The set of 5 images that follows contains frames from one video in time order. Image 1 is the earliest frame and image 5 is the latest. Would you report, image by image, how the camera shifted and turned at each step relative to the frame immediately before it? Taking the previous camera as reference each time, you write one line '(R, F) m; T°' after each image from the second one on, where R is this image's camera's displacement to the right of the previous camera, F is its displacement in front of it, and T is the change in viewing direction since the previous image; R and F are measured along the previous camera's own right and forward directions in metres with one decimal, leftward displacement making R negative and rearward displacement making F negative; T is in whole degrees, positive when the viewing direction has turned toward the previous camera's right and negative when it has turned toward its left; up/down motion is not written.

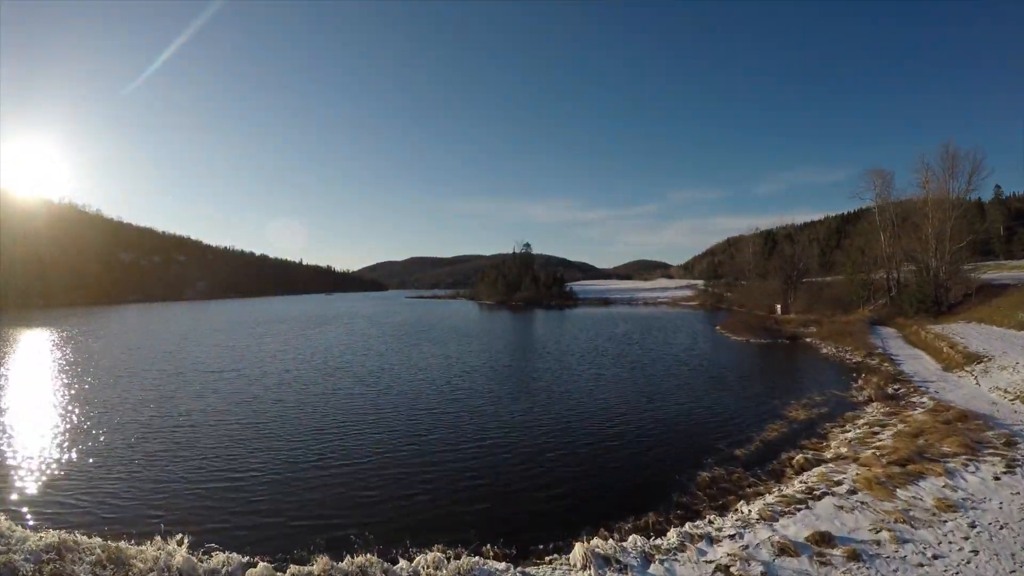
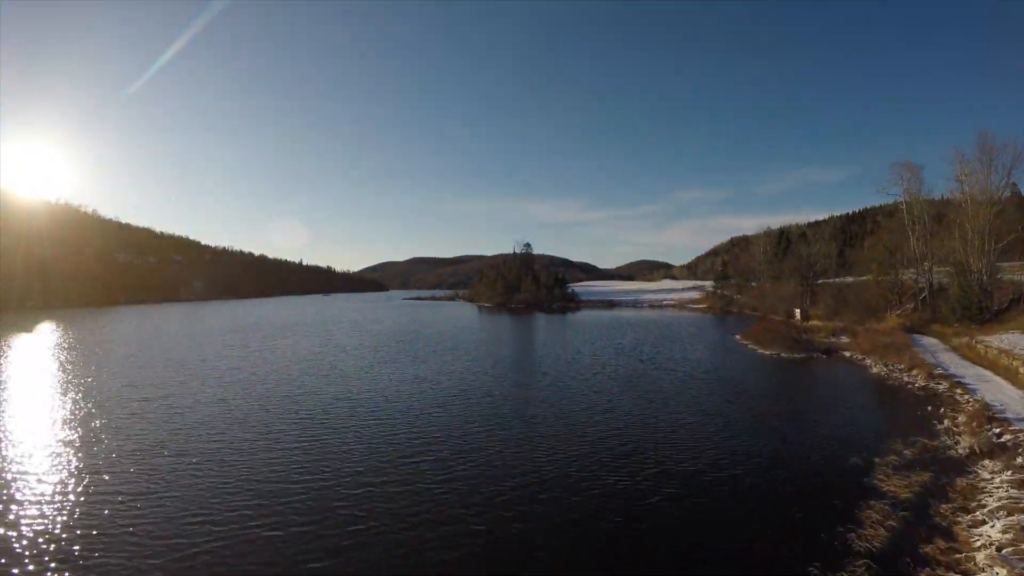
(+0.2, +1.8) m; 0°
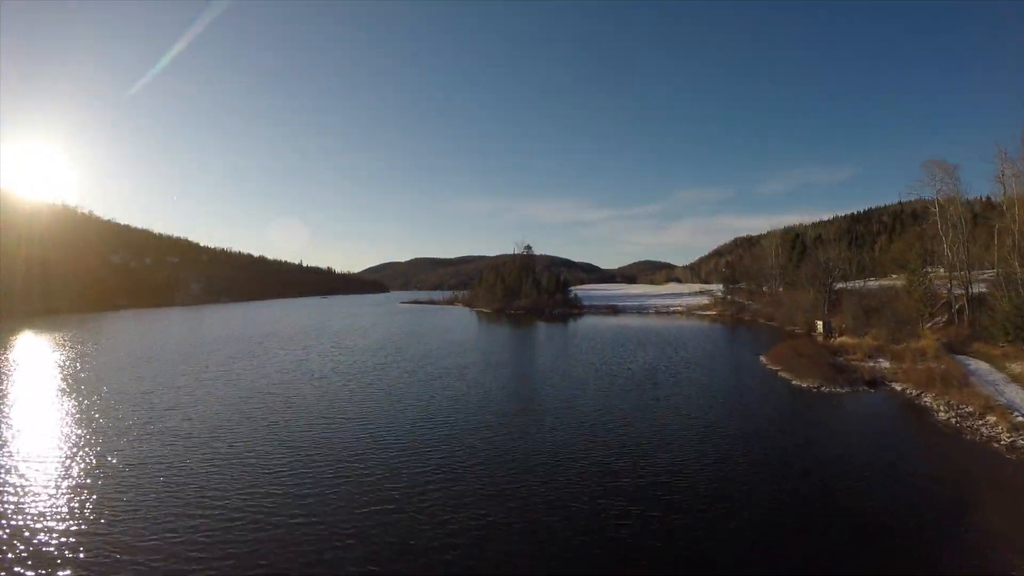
(+0.2, +1.7) m; 0°
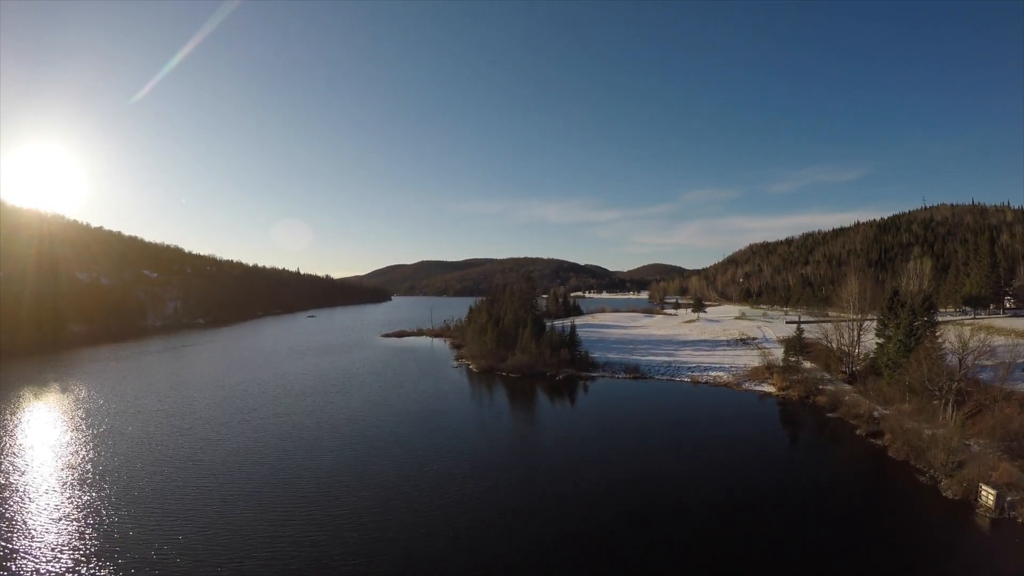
(+1.0, +8.8) m; -1°
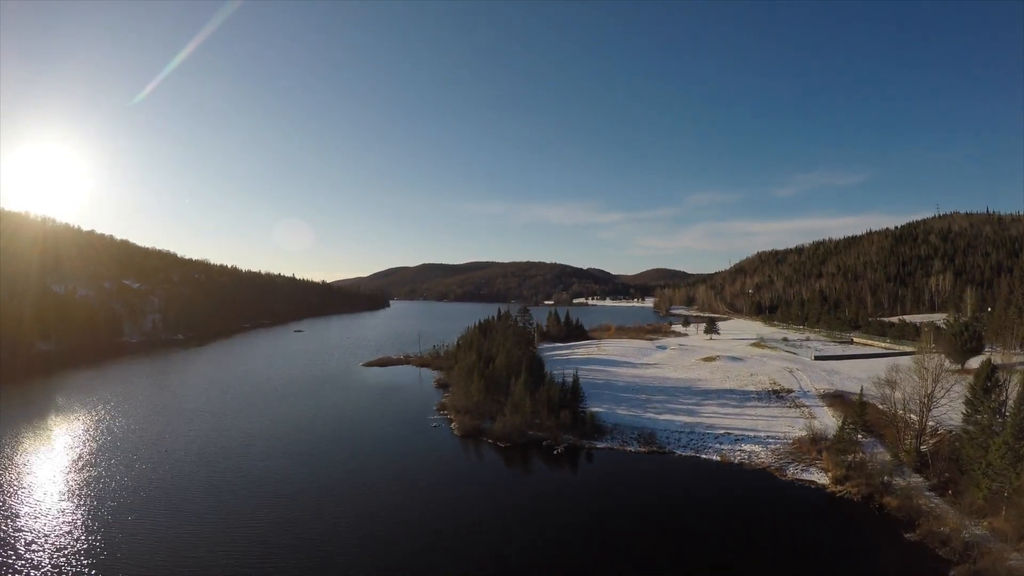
(+0.7, +5.6) m; 0°
